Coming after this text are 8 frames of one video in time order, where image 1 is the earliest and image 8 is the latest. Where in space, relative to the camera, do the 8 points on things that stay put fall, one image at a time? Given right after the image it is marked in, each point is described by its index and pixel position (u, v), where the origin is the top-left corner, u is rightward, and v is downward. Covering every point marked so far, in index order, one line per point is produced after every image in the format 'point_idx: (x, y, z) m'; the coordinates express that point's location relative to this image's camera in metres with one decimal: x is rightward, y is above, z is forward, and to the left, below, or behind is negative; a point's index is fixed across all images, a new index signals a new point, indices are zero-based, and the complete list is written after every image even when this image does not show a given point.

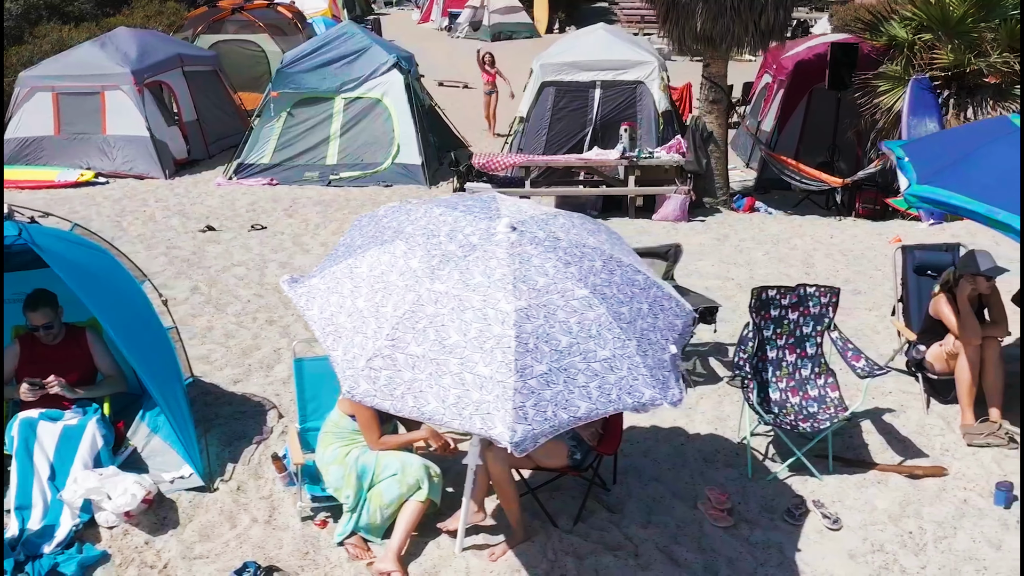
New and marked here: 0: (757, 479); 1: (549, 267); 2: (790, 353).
0: (+1.4, -1.1, +4.5) m
1: (+0.2, +0.1, +3.4) m
2: (+1.7, -0.4, +4.6) m
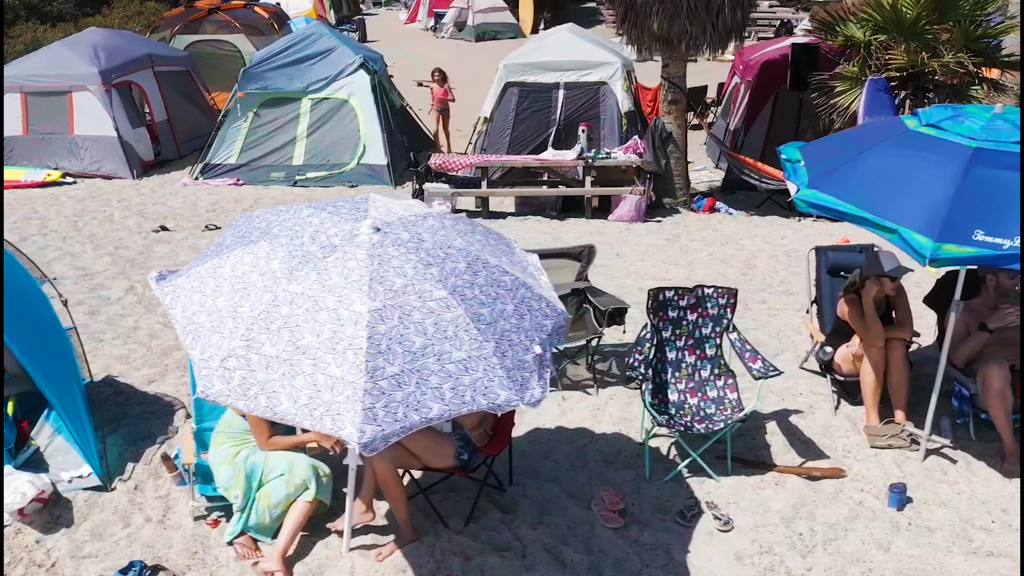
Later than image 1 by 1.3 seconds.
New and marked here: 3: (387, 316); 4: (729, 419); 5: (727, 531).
0: (+0.8, -1.1, +4.5) m
1: (-0.5, +0.1, +3.4) m
2: (+1.1, -0.4, +4.6) m
3: (-0.5, -0.1, +3.2) m
4: (+1.2, -0.7, +4.3) m
5: (+1.2, -1.3, +4.2) m
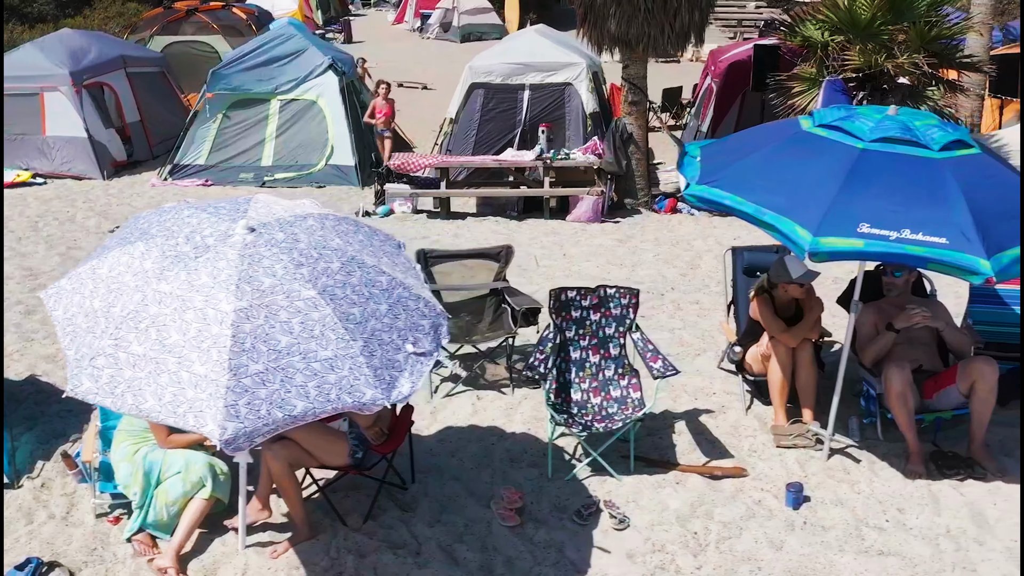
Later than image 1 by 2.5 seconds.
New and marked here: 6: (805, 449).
0: (+0.3, -1.1, +4.5) m
1: (-1.0, +0.1, +3.4) m
2: (+0.5, -0.4, +4.6) m
3: (-1.1, -0.1, +3.3) m
4: (+0.7, -0.7, +4.3) m
5: (+0.6, -1.3, +4.2) m
6: (+1.8, -1.0, +4.7) m
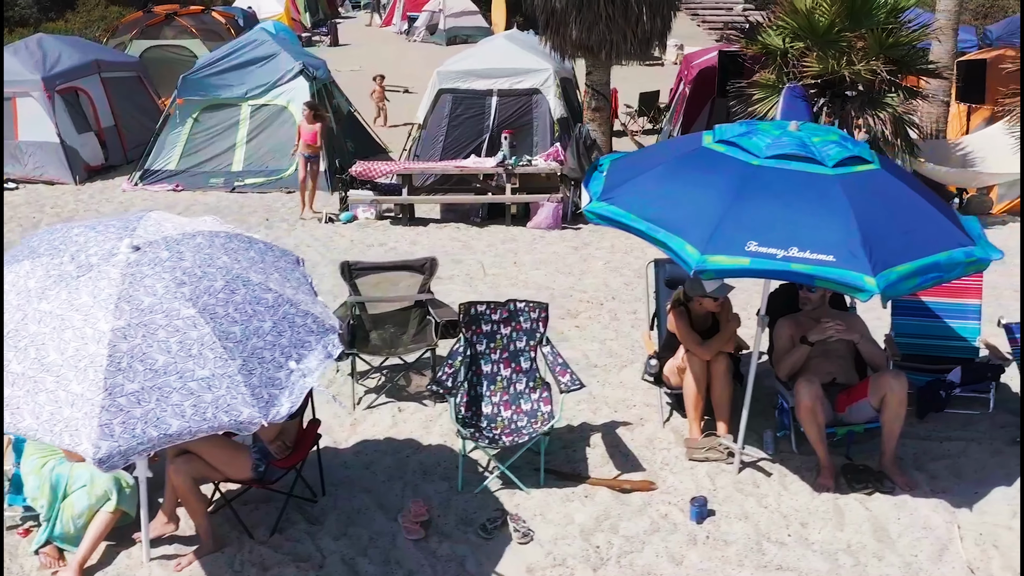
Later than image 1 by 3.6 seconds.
0: (-0.3, -1.2, +4.6) m
1: (-1.6, 0.0, +3.4) m
2: (0.0, -0.5, +4.7) m
3: (-1.7, -0.2, +3.3) m
4: (+0.1, -0.8, +4.4) m
5: (+0.1, -1.4, +4.2) m
6: (+1.3, -1.1, +4.8) m
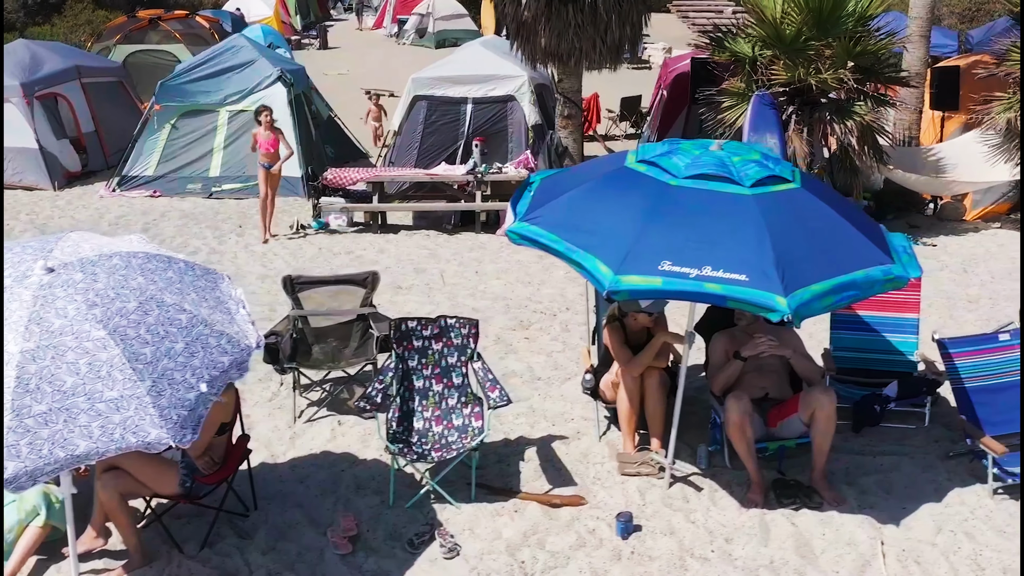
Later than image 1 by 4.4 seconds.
0: (-0.7, -1.3, +4.6) m
1: (-2.0, -0.1, +3.5) m
2: (-0.5, -0.6, +4.7) m
3: (-2.1, -0.3, +3.4) m
4: (-0.3, -0.9, +4.4) m
5: (-0.3, -1.5, +4.3) m
6: (+0.9, -1.2, +4.8) m
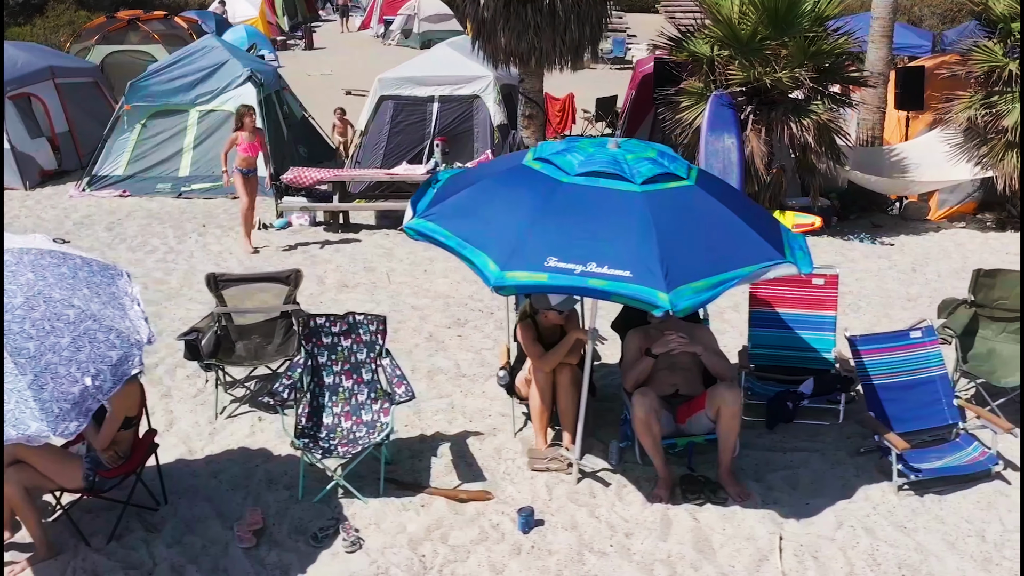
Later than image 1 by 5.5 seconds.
0: (-1.3, -1.3, +4.7) m
1: (-2.6, -0.1, +3.5) m
2: (-1.0, -0.6, +4.8) m
3: (-2.7, -0.3, +3.4) m
4: (-0.9, -0.9, +4.4) m
5: (-0.9, -1.5, +4.3) m
6: (+0.3, -1.2, +4.8) m
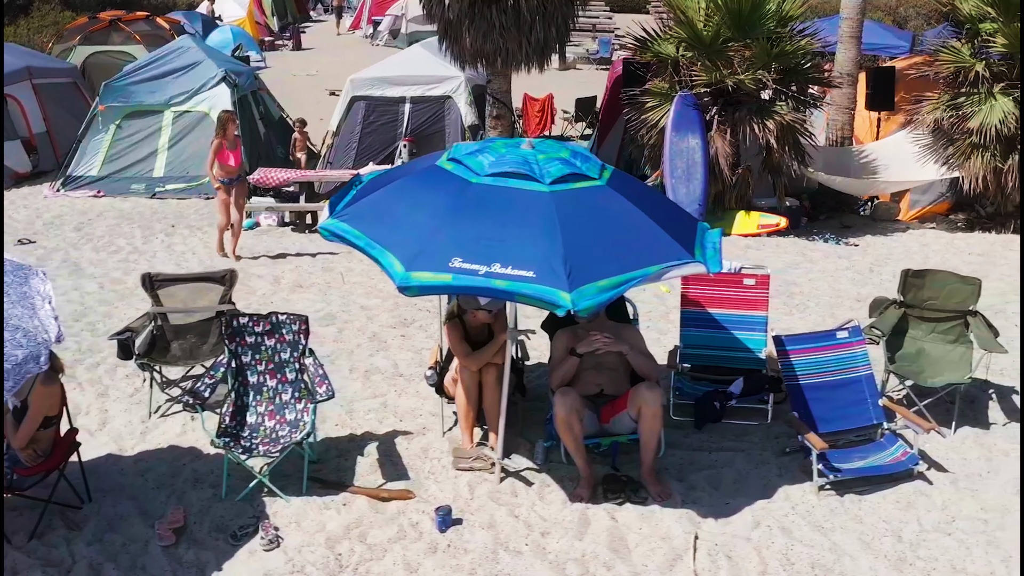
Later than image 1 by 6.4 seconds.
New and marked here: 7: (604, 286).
0: (-1.7, -1.3, +4.7) m
1: (-3.1, -0.1, +3.6) m
2: (-1.5, -0.6, +4.8) m
3: (-3.1, -0.3, +3.4) m
4: (-1.3, -0.9, +4.5) m
5: (-1.4, -1.5, +4.4) m
6: (-0.2, -1.2, +4.9) m
7: (+0.4, 0.0, +3.8) m
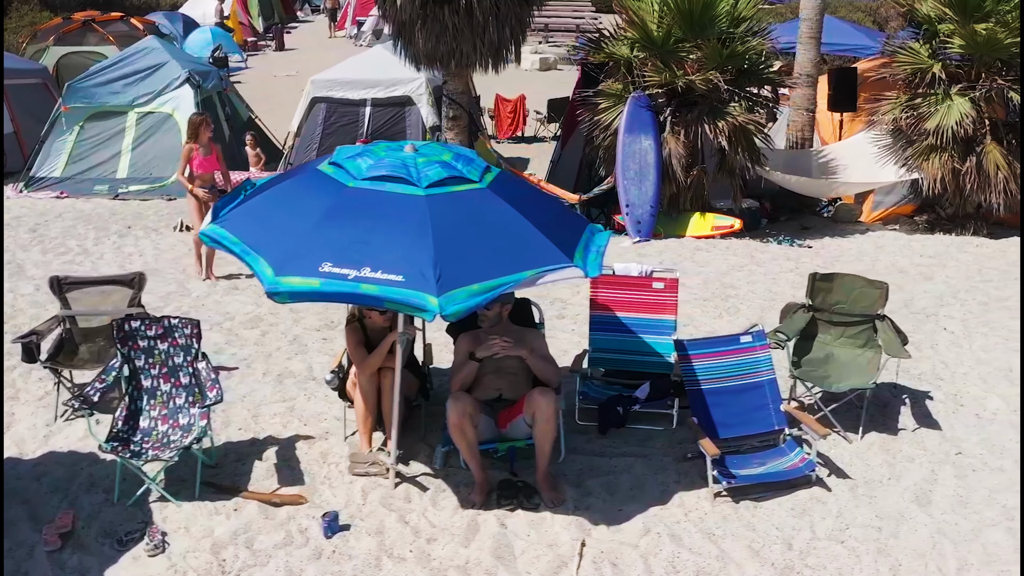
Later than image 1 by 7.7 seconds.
0: (-2.4, -1.3, +4.7) m
1: (-3.7, -0.1, +3.6) m
2: (-2.2, -0.6, +4.8) m
3: (-3.8, -0.3, +3.4) m
4: (-2.0, -0.9, +4.4) m
5: (-2.1, -1.5, +4.3) m
6: (-0.8, -1.2, +4.8) m
7: (-0.2, 0.0, +3.8) m
